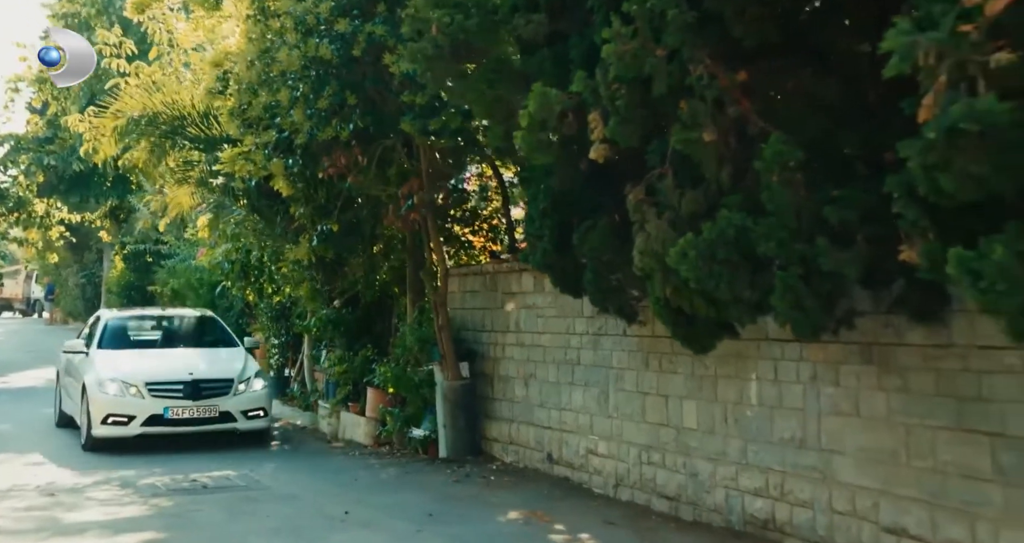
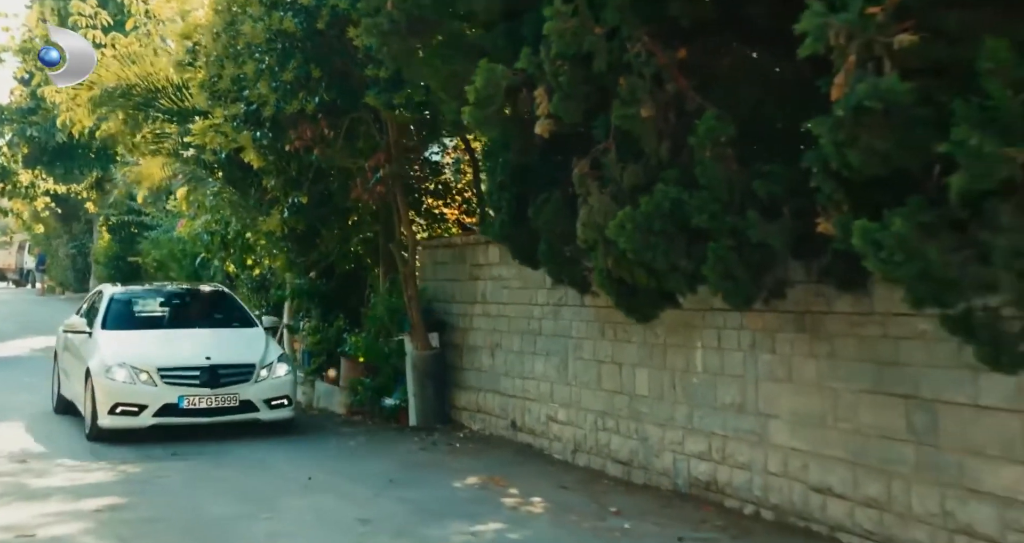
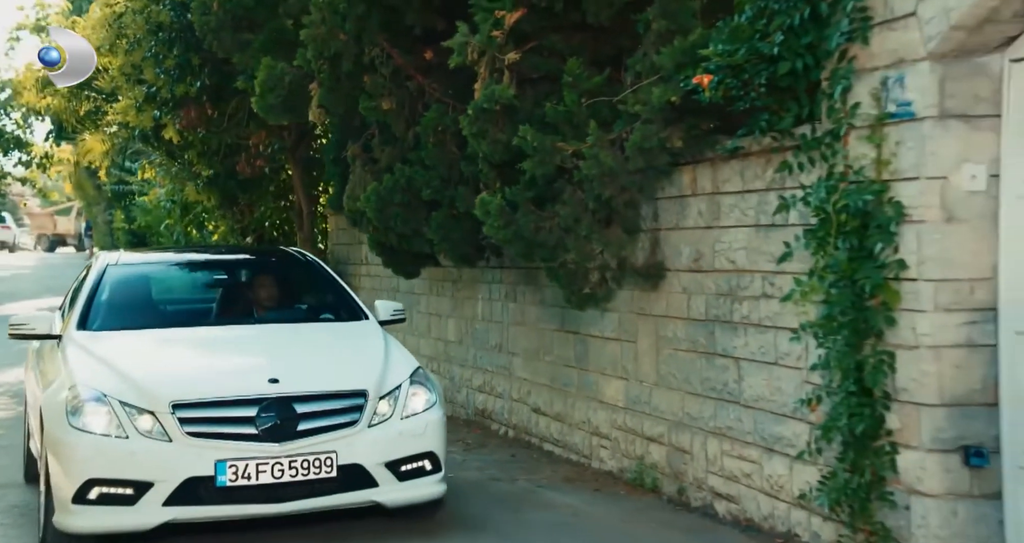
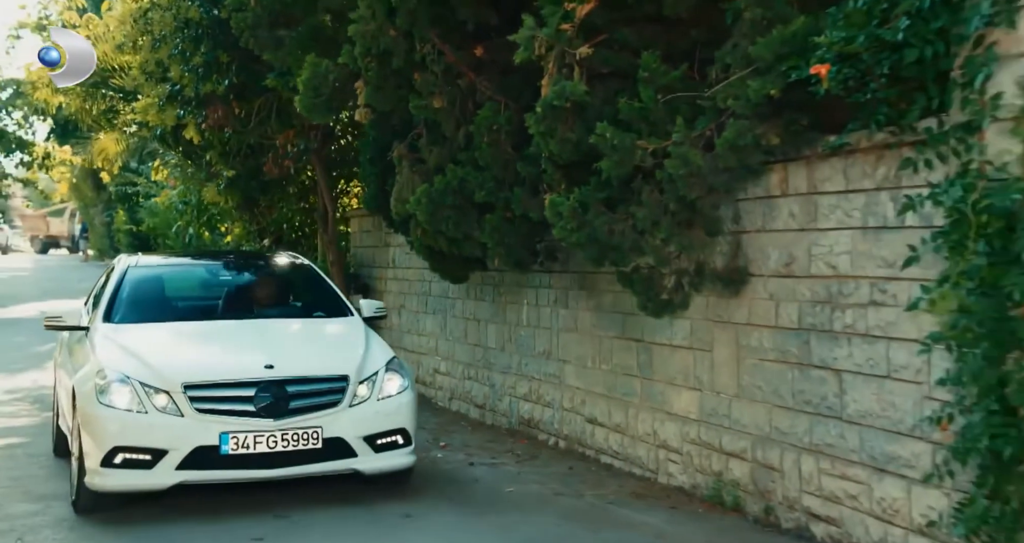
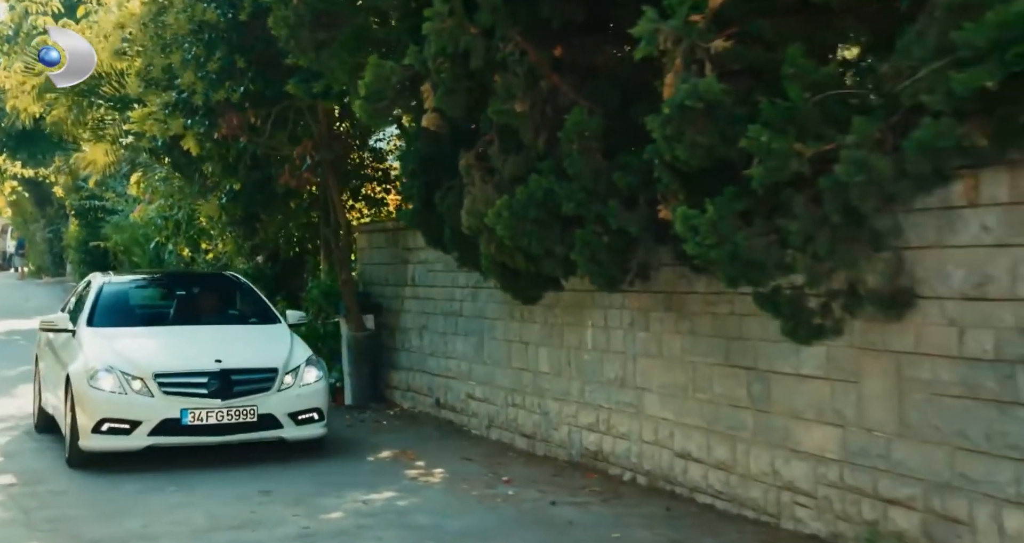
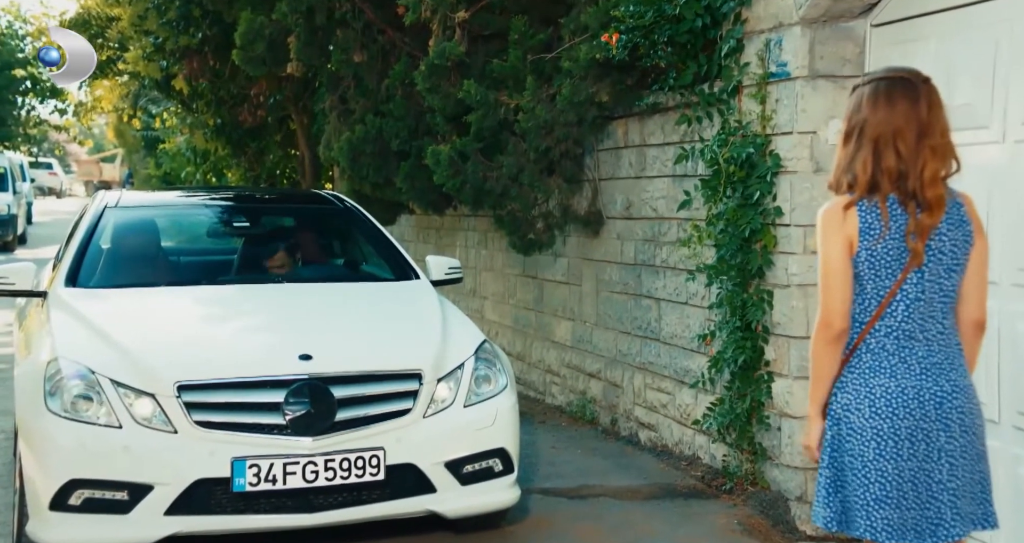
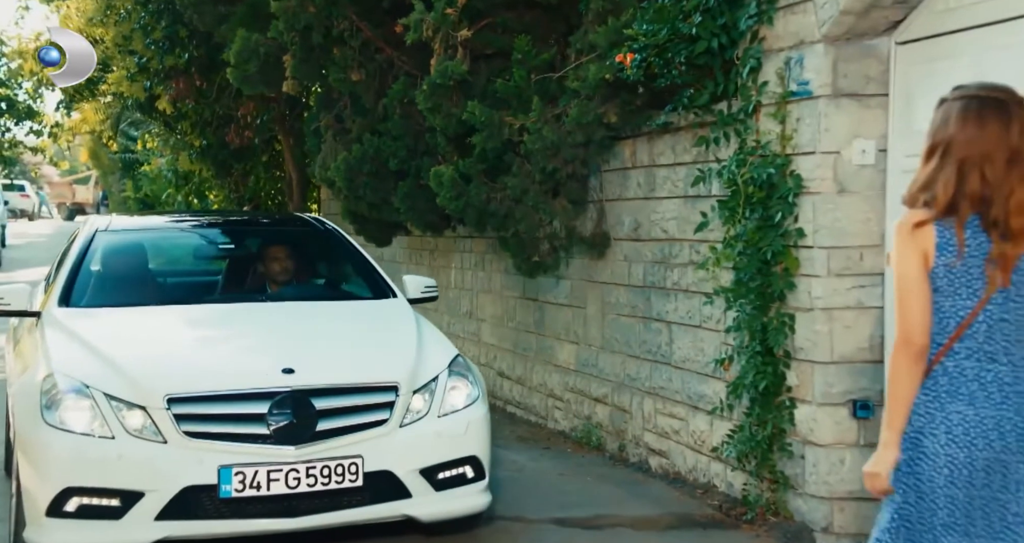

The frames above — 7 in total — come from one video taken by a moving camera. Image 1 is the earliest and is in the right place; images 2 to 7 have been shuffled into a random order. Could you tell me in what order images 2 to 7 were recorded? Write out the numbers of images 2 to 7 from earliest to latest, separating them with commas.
2, 5, 4, 3, 7, 6
